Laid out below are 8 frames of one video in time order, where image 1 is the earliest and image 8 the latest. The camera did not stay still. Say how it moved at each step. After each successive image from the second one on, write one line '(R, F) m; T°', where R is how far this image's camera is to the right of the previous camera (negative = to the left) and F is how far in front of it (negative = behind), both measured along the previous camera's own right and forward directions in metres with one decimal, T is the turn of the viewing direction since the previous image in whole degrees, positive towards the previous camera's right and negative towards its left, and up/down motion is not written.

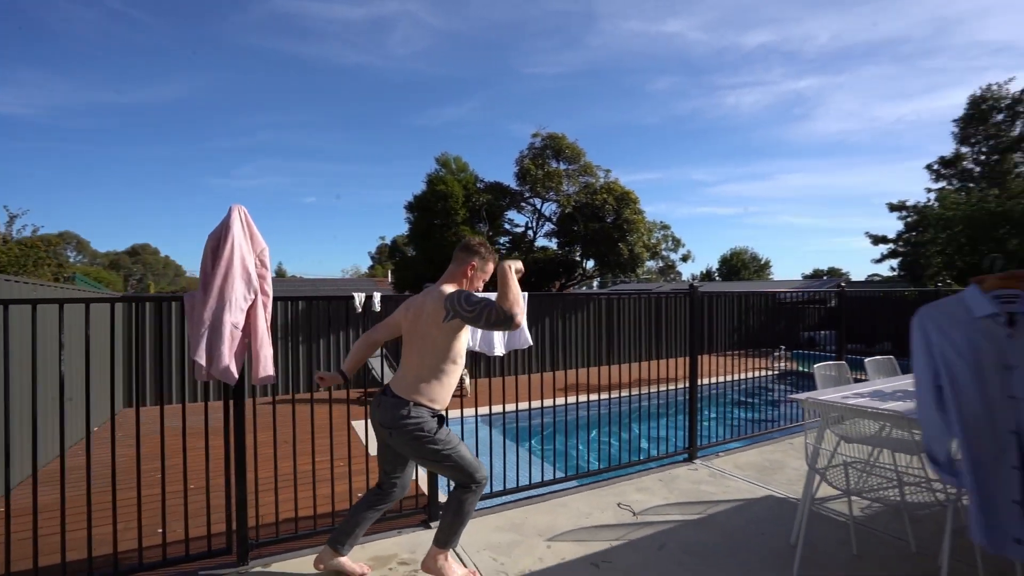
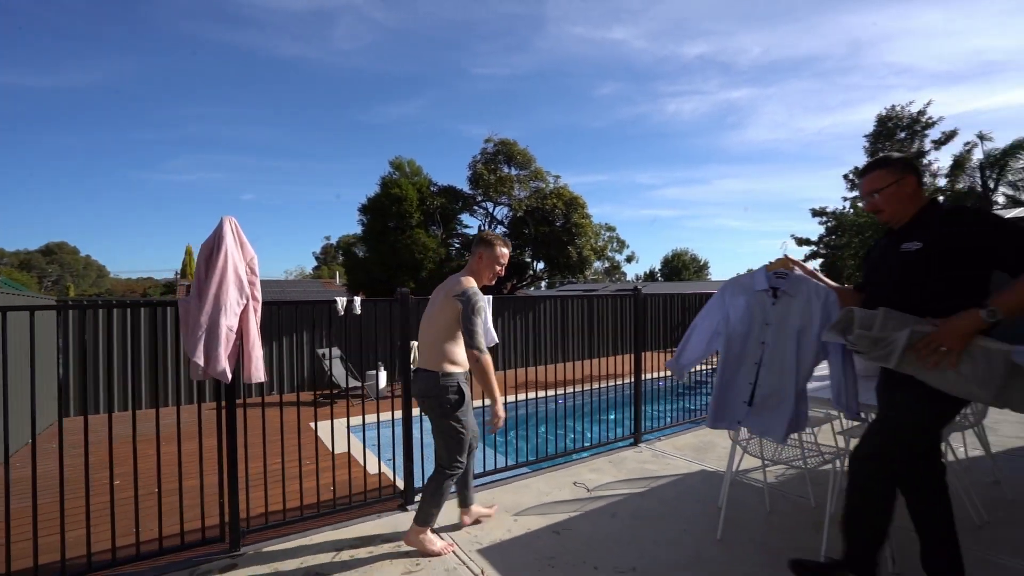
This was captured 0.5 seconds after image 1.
(-0.1, -0.4) m; +6°
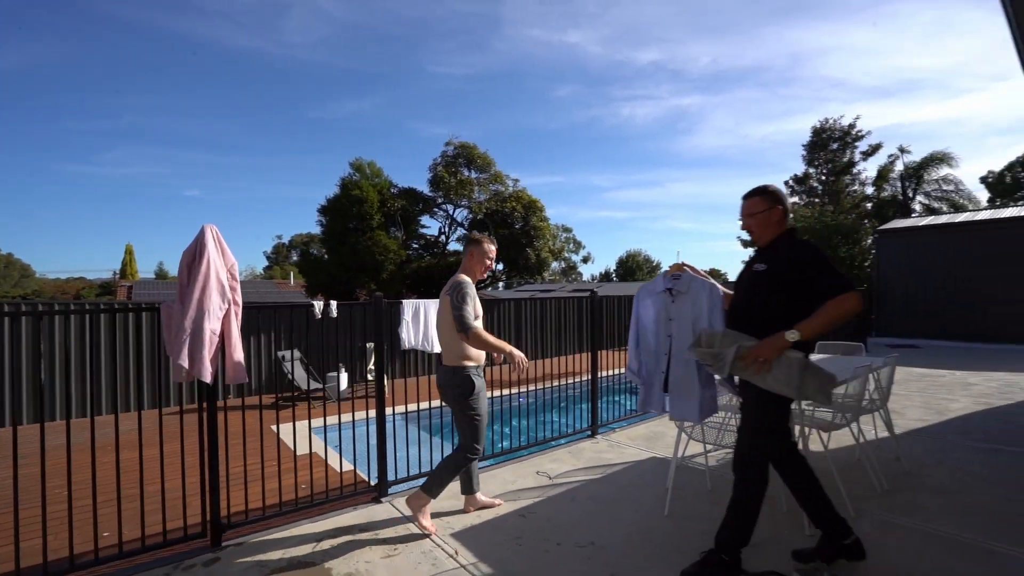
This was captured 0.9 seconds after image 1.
(-0.1, -0.3) m; +5°
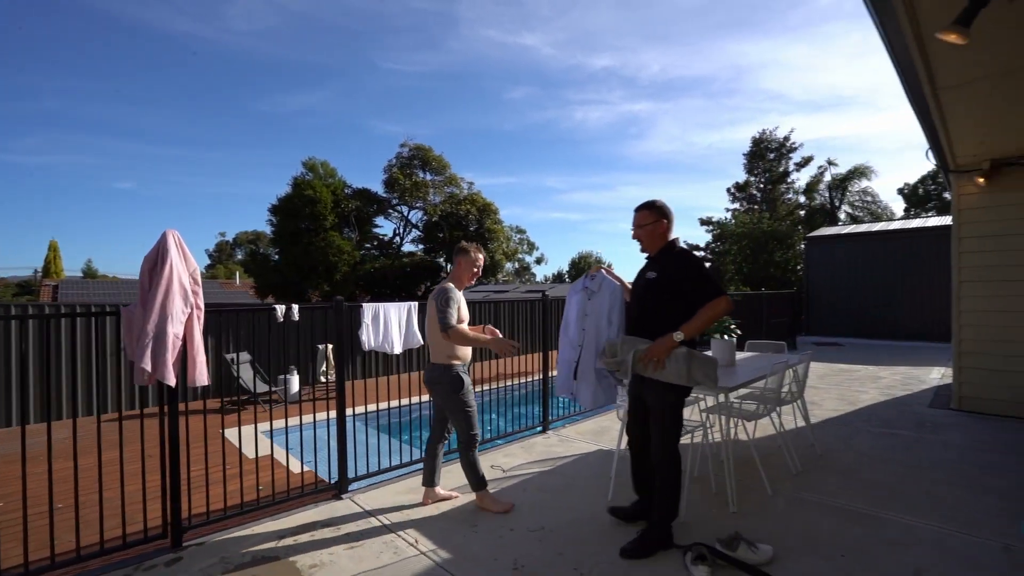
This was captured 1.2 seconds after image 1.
(0.0, -0.2) m; +5°
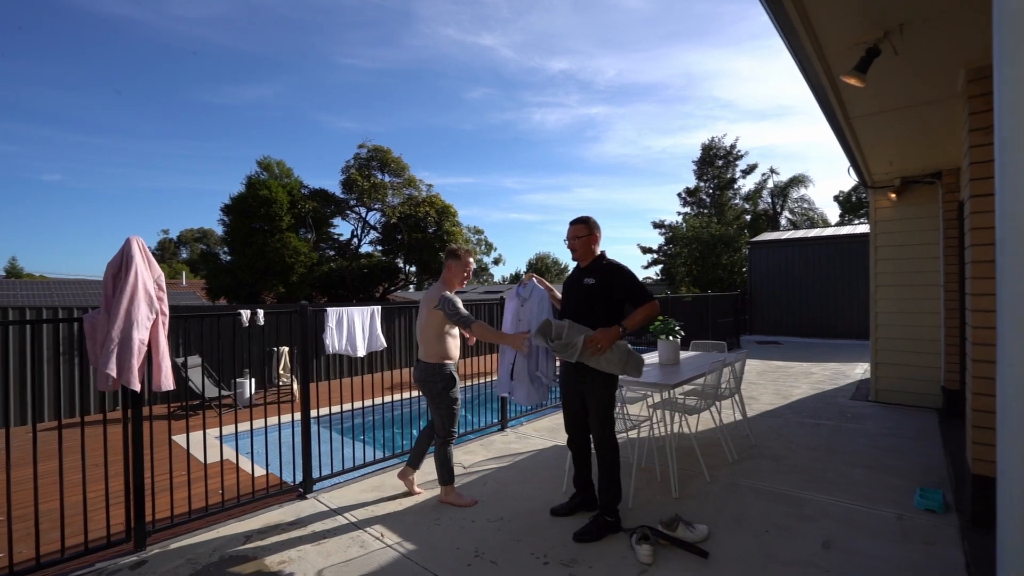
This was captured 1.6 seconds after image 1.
(0.0, -0.2) m; +5°
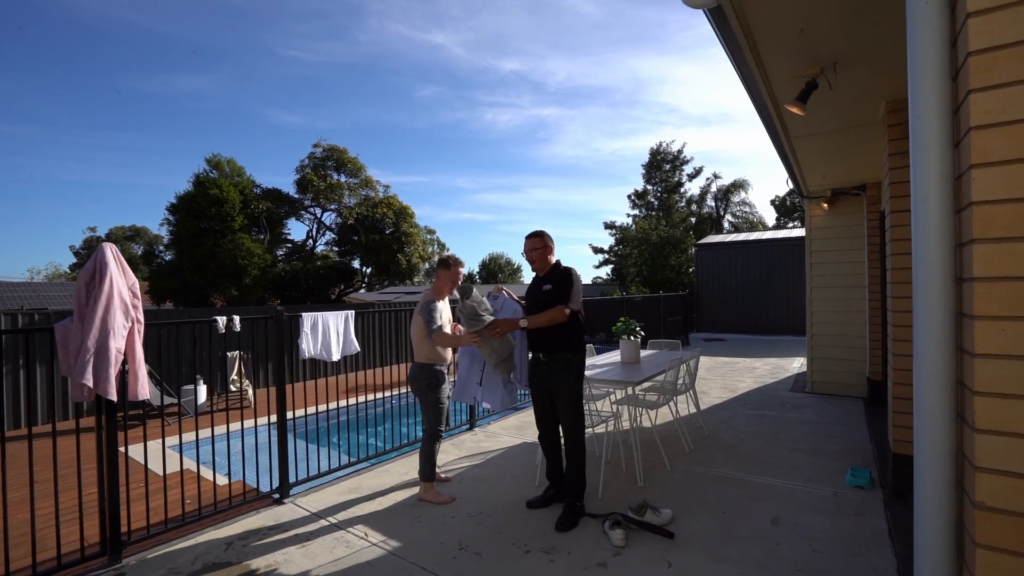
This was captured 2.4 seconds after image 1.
(-0.2, -0.2) m; +5°
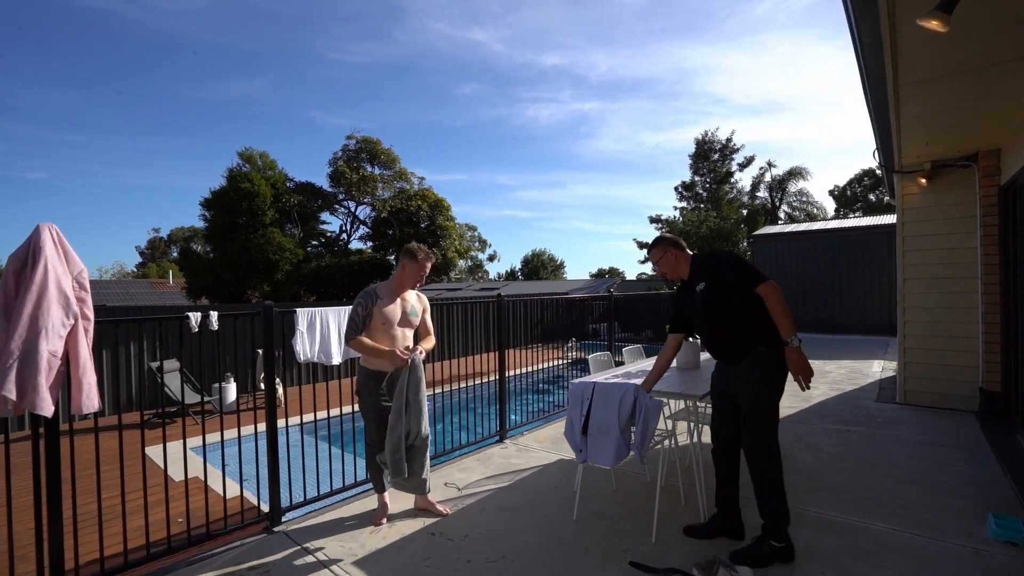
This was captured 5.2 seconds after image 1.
(+0.1, +0.7) m; -5°
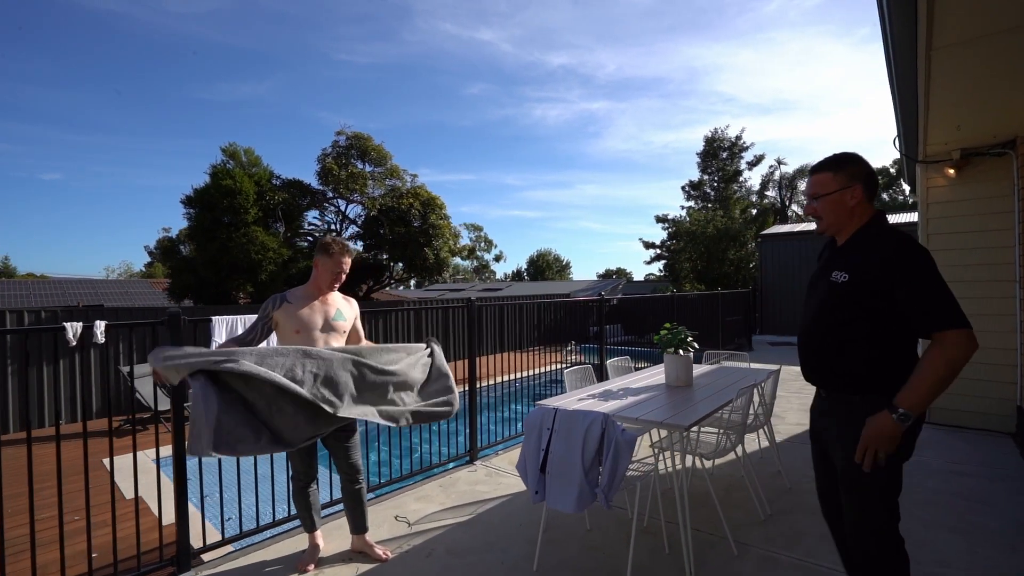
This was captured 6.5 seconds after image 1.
(+0.3, +0.5) m; -1°
